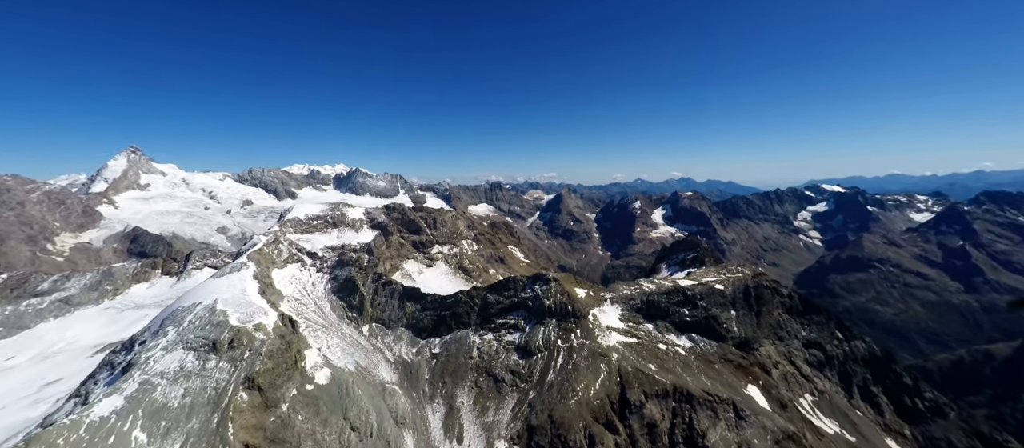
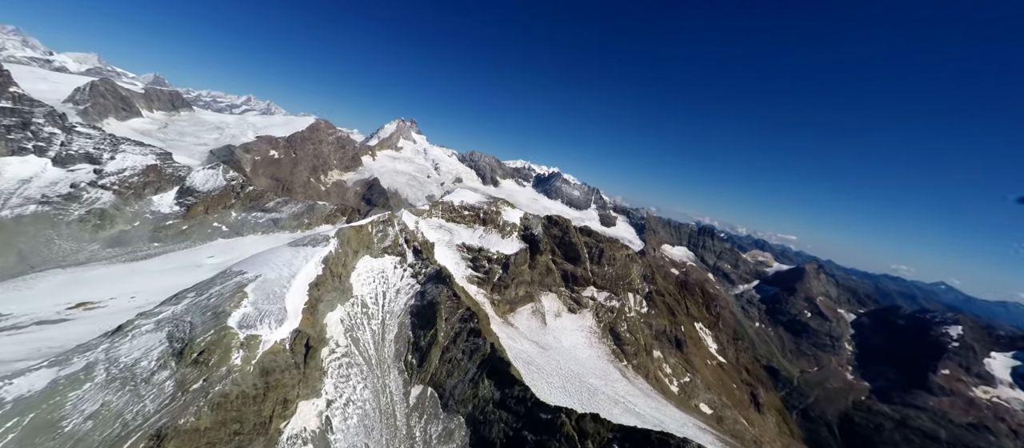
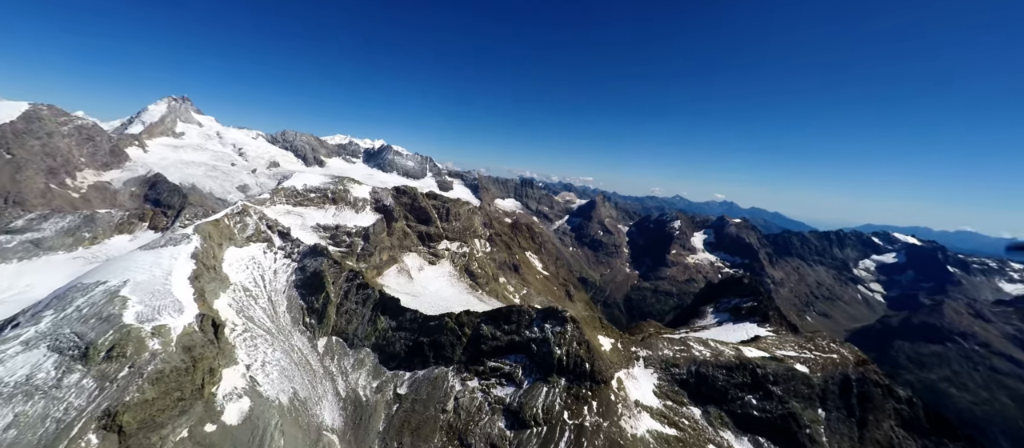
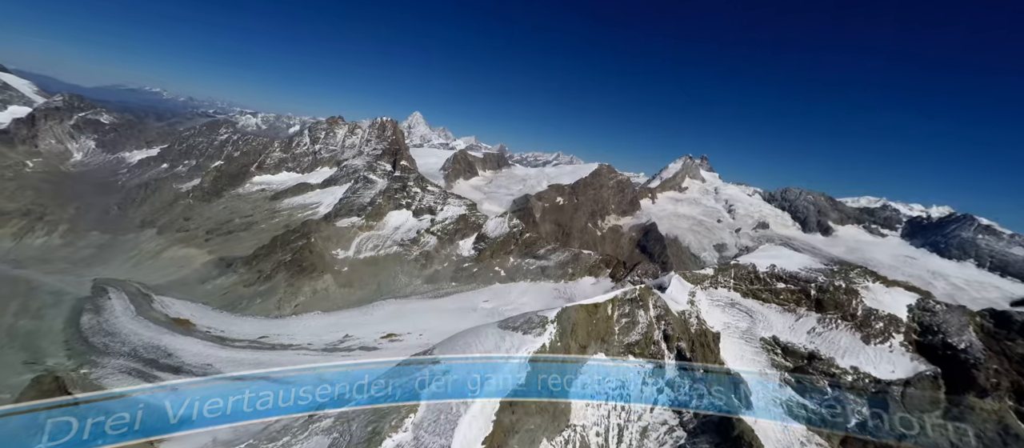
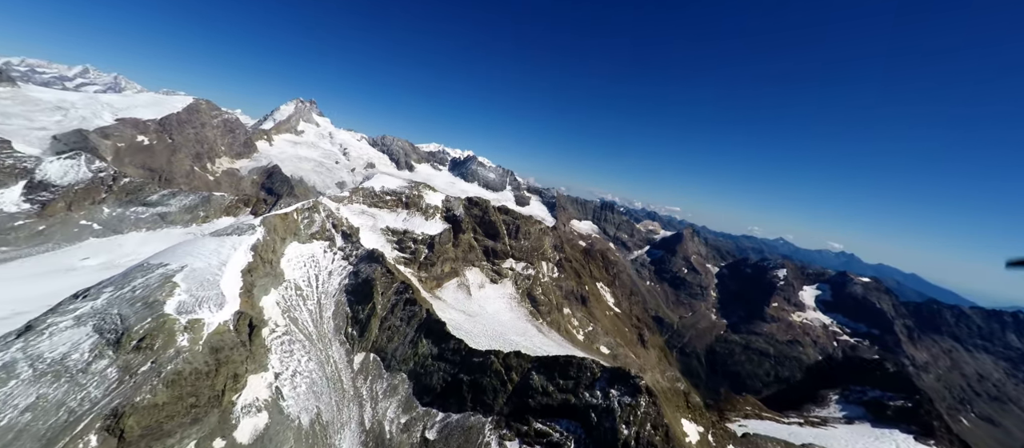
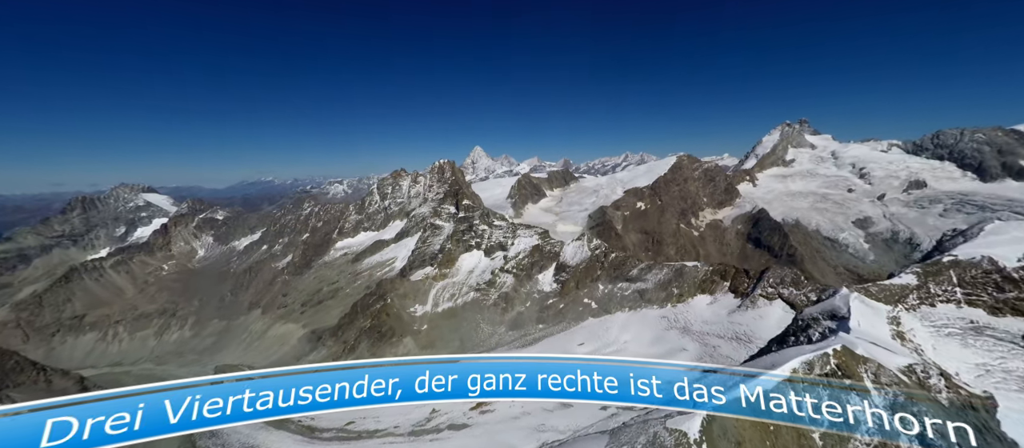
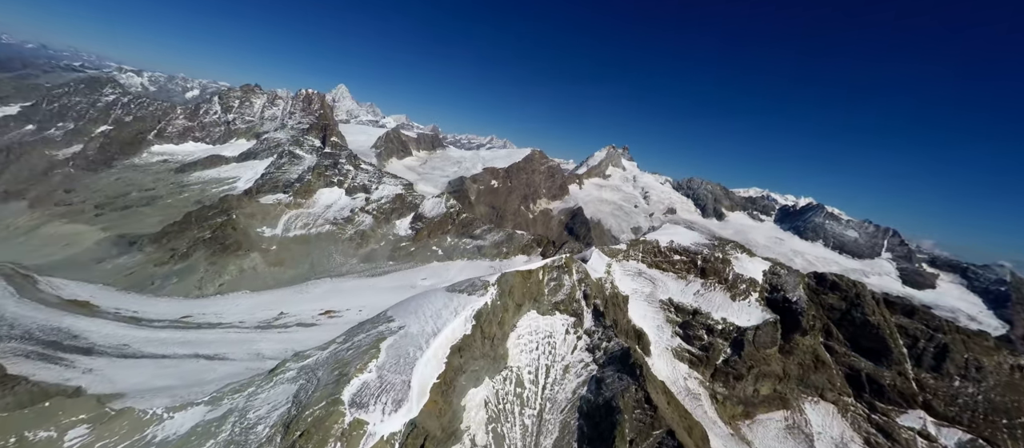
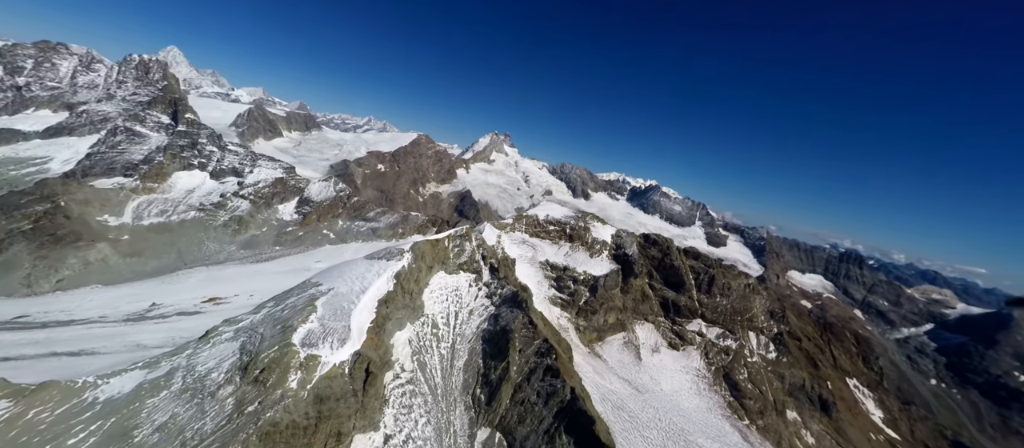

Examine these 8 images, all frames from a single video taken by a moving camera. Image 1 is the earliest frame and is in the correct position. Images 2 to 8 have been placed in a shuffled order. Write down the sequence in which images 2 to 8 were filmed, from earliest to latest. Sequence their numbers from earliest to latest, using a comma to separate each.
3, 5, 2, 8, 7, 4, 6
